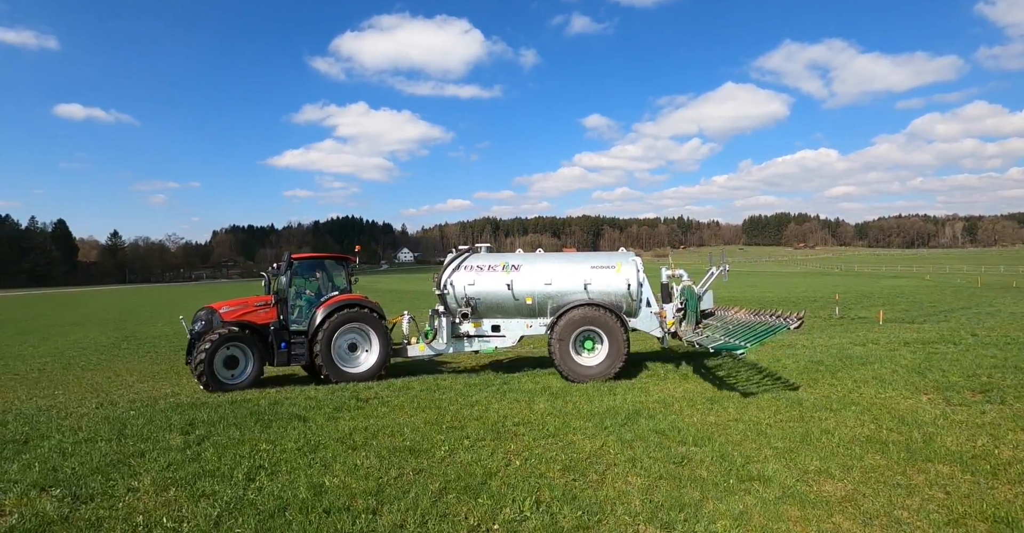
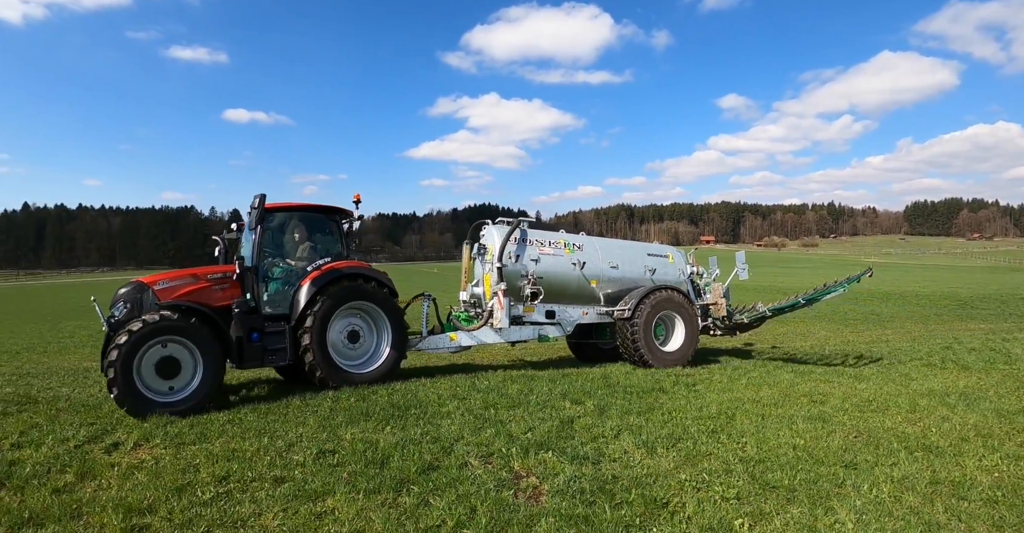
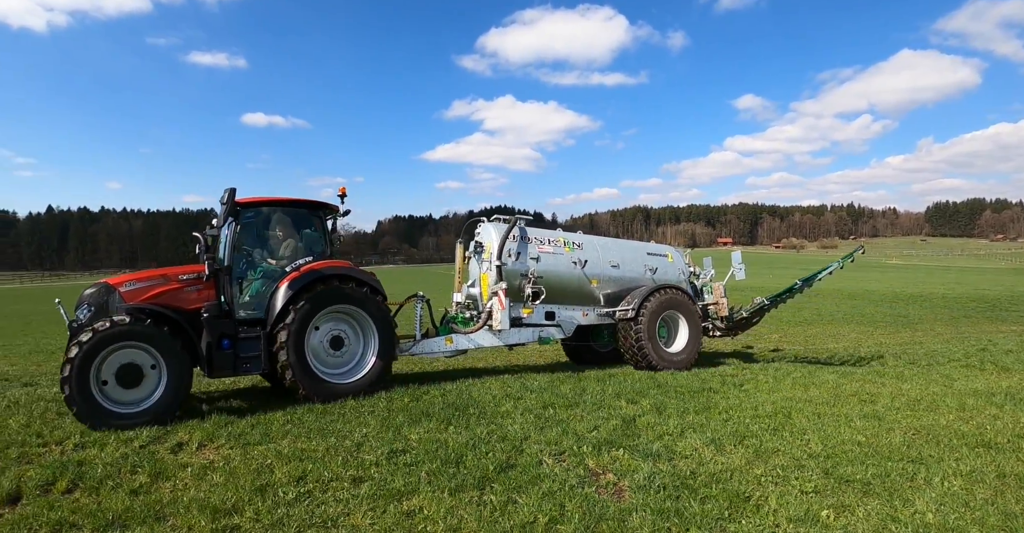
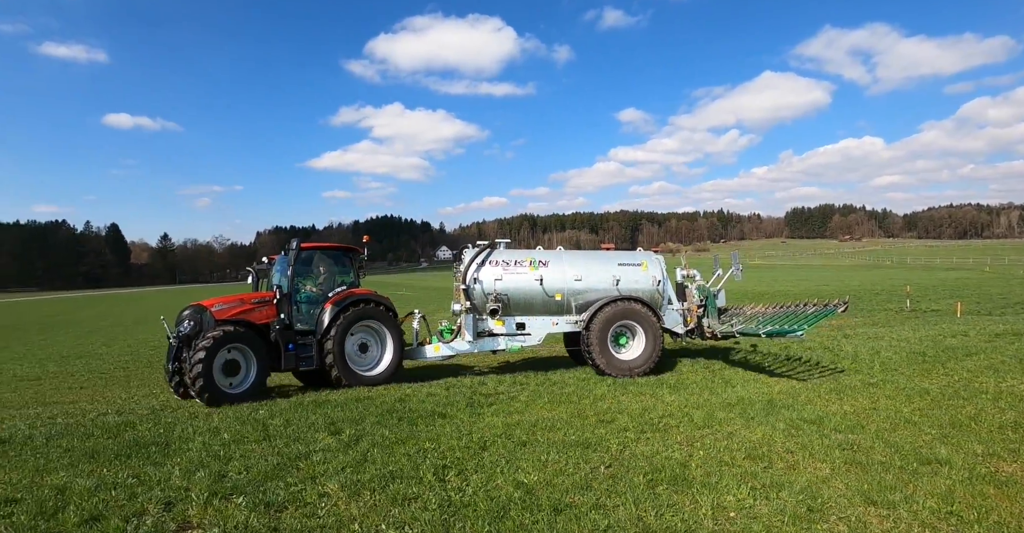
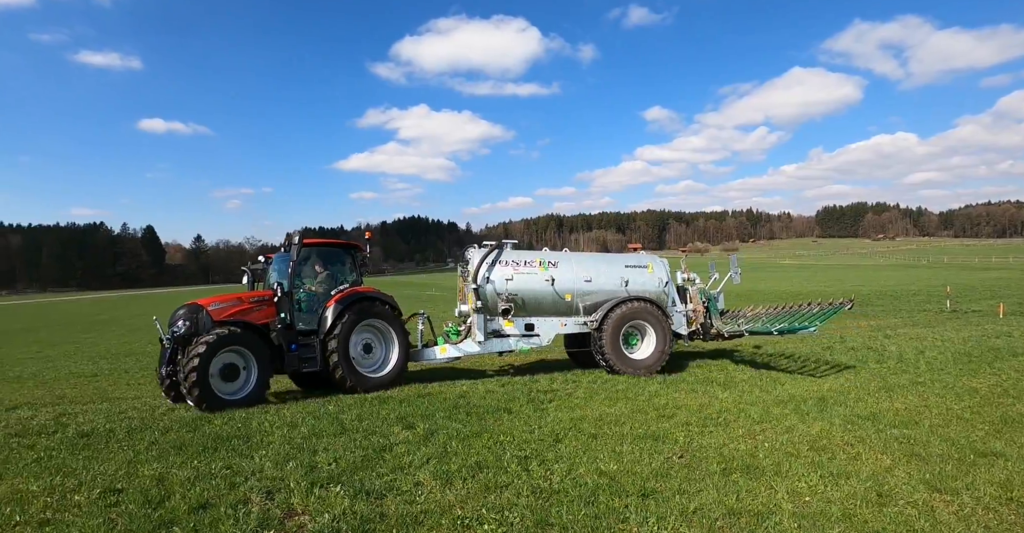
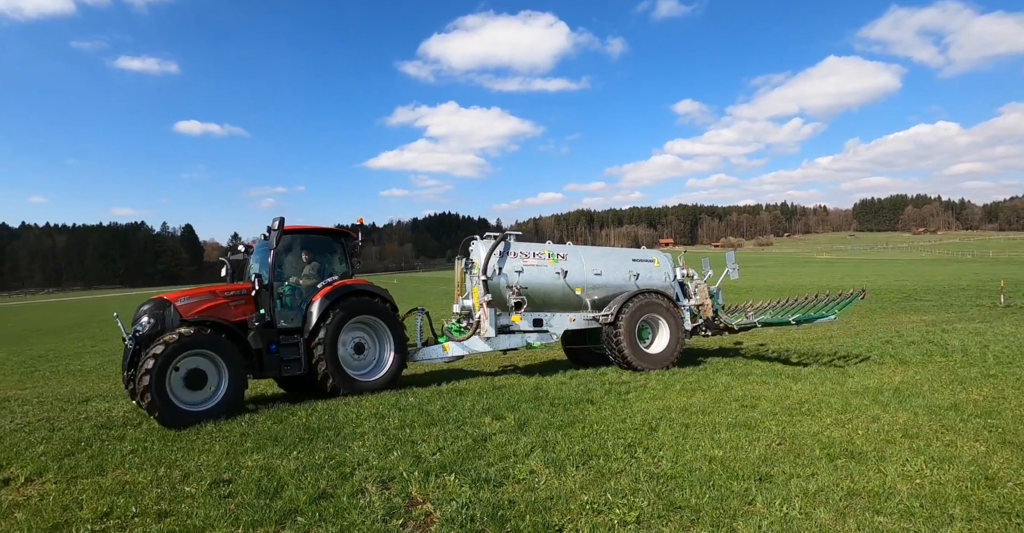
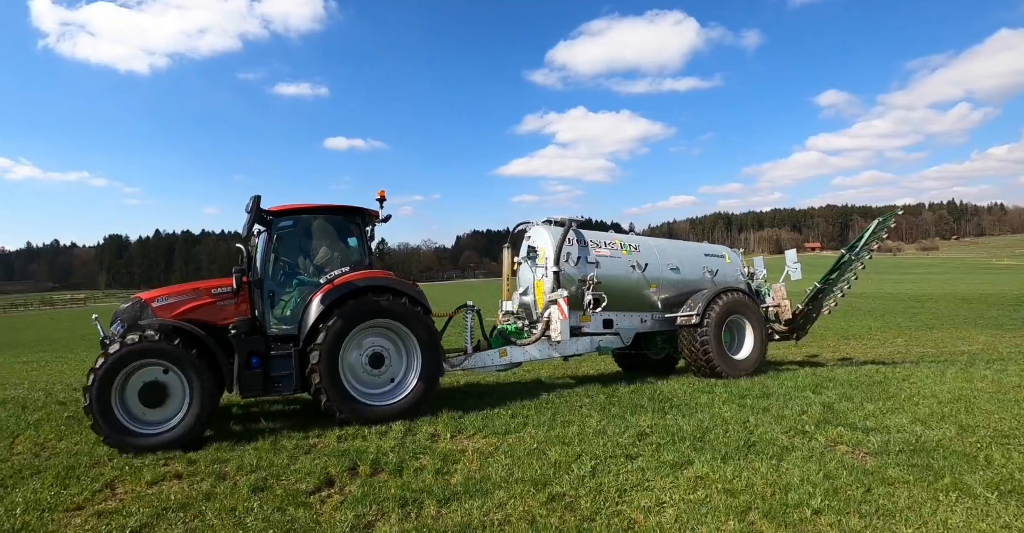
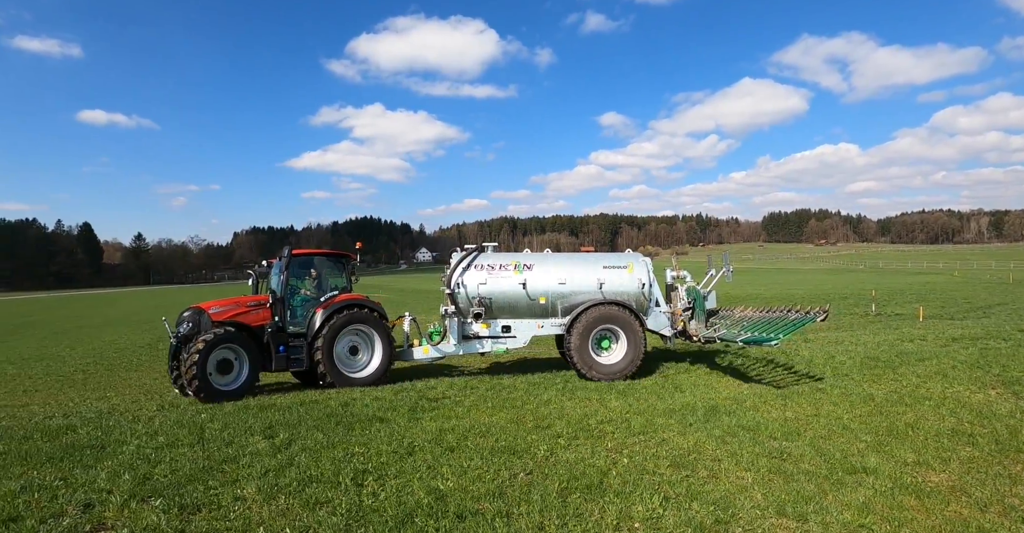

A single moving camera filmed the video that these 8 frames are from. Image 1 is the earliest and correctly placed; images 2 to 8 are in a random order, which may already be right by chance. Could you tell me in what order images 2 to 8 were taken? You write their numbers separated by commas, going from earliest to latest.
8, 4, 5, 6, 2, 3, 7
